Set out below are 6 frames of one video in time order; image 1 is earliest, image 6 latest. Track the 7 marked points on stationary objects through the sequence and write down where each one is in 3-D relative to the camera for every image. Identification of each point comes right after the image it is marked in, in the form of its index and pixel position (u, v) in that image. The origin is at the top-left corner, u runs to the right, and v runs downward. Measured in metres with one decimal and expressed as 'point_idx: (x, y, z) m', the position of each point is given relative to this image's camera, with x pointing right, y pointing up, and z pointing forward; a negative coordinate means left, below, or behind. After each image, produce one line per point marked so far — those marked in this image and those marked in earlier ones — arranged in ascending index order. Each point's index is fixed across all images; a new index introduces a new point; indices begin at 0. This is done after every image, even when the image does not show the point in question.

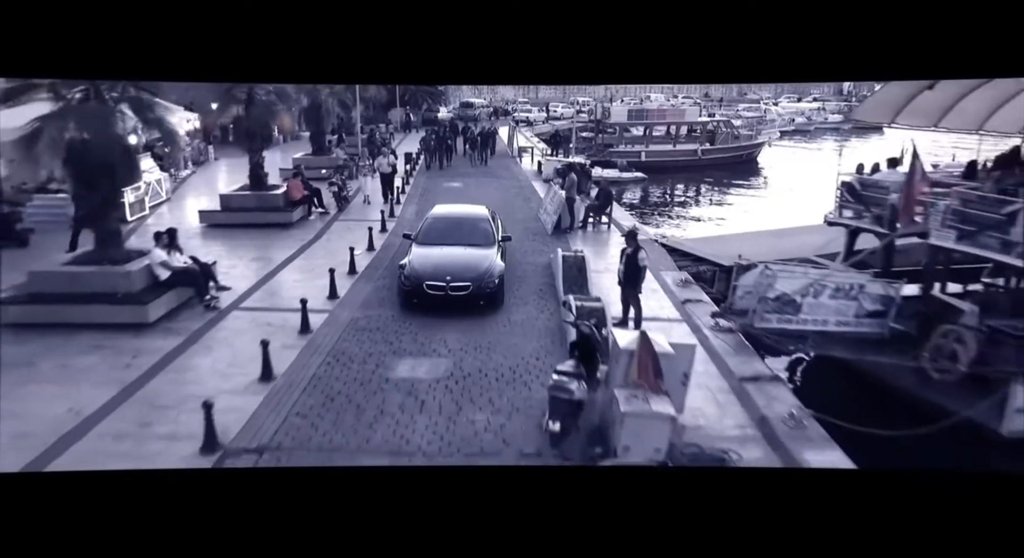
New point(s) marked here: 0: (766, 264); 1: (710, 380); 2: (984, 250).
0: (+2.5, +0.1, +6.6) m
1: (+1.7, -0.8, +5.5) m
2: (+4.6, +0.3, +6.2) m
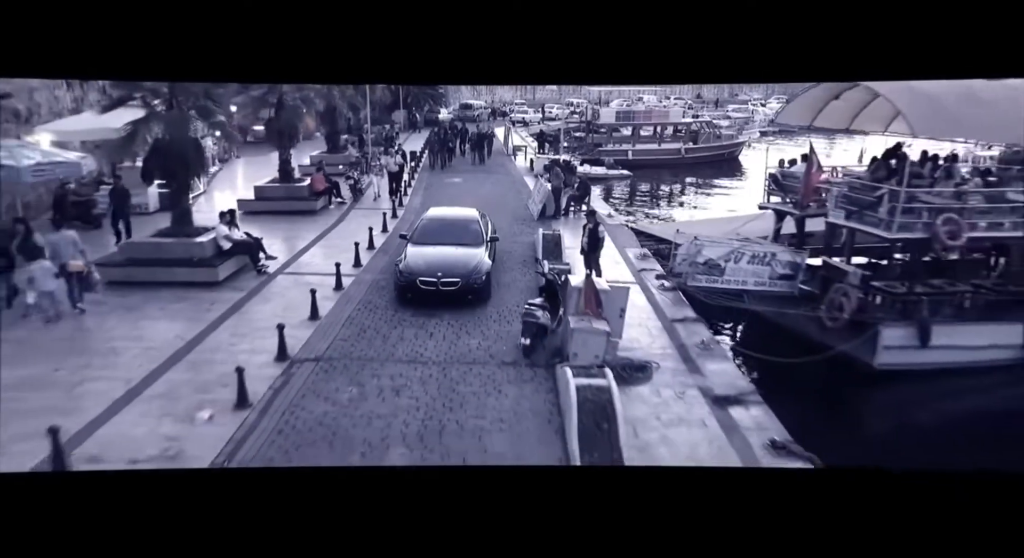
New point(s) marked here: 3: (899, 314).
0: (+2.3, +0.5, +8.4) m
1: (+1.5, -0.4, +7.3) m
2: (+4.4, +0.7, +8.0) m
3: (+4.7, -0.4, +7.8) m
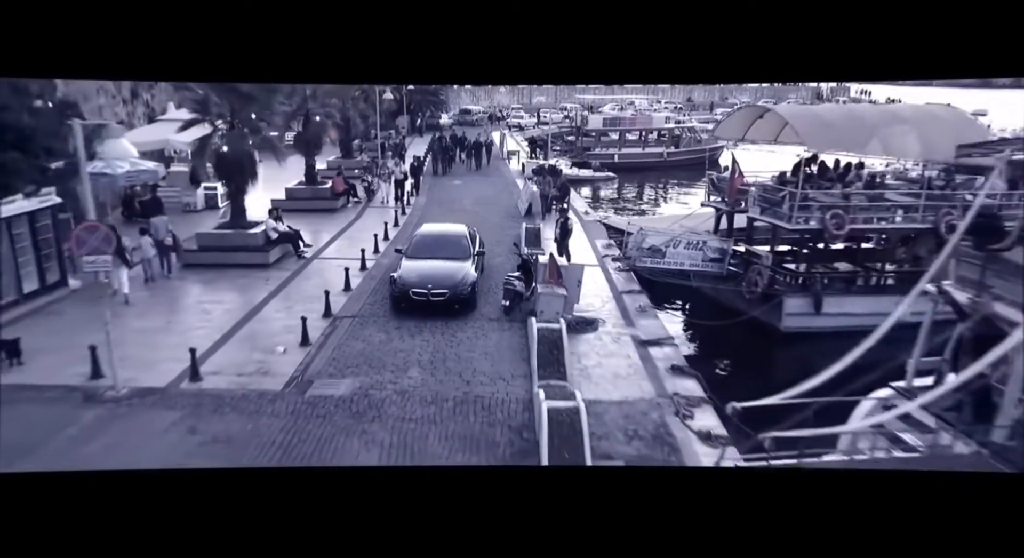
0: (+2.1, +0.8, +10.6) m
1: (+1.3, -0.1, +9.5) m
2: (+4.2, +1.0, +10.3) m
3: (+4.5, -0.2, +10.1) m
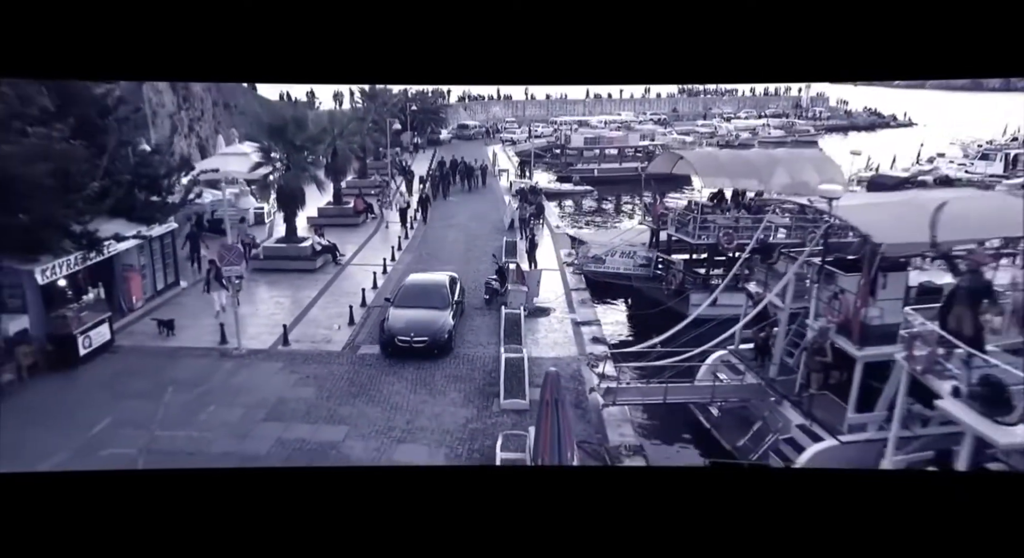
0: (+1.7, +0.8, +14.4) m
1: (+0.9, -0.2, +13.3) m
2: (+3.8, +0.9, +14.0) m
3: (+4.1, -0.2, +13.8) m
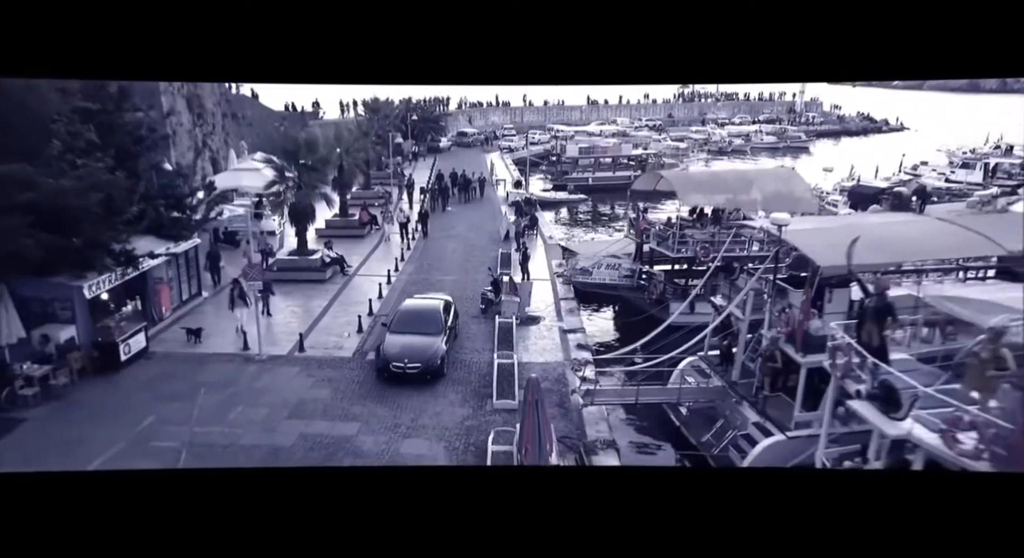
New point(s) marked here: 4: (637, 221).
0: (+1.6, +0.6, +15.5) m
1: (+0.8, -0.4, +14.4) m
2: (+3.7, +0.7, +15.2) m
3: (+4.0, -0.4, +15.0) m
4: (+3.2, +1.5, +15.9) m
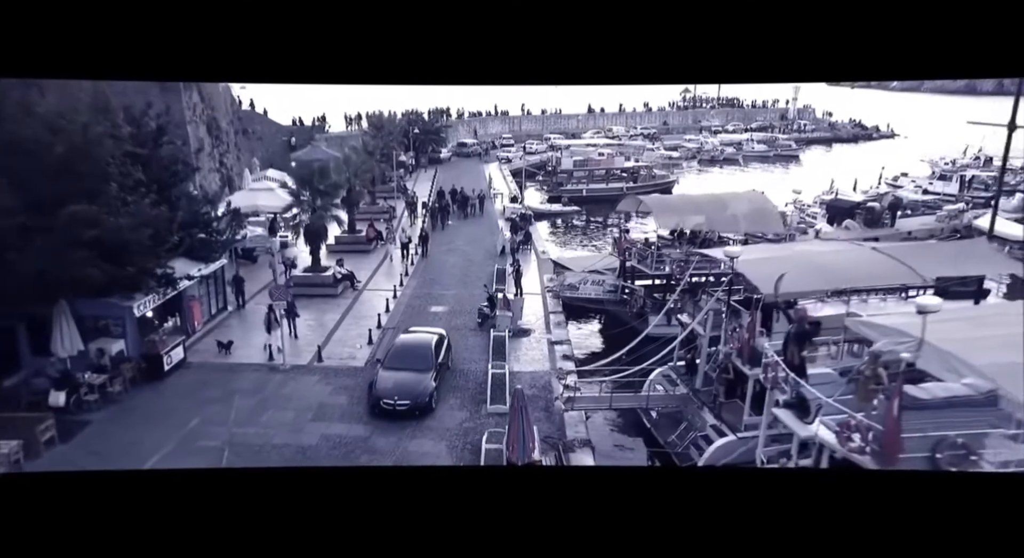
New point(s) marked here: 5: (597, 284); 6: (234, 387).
0: (+1.4, +0.2, +17.1) m
1: (+0.6, -0.8, +16.0) m
2: (+3.5, +0.3, +16.7) m
3: (+3.8, -0.8, +16.5) m
4: (+3.0, +1.1, +17.5) m
5: (+2.3, -0.1, +17.2) m
6: (-5.1, -2.0, +11.8) m
